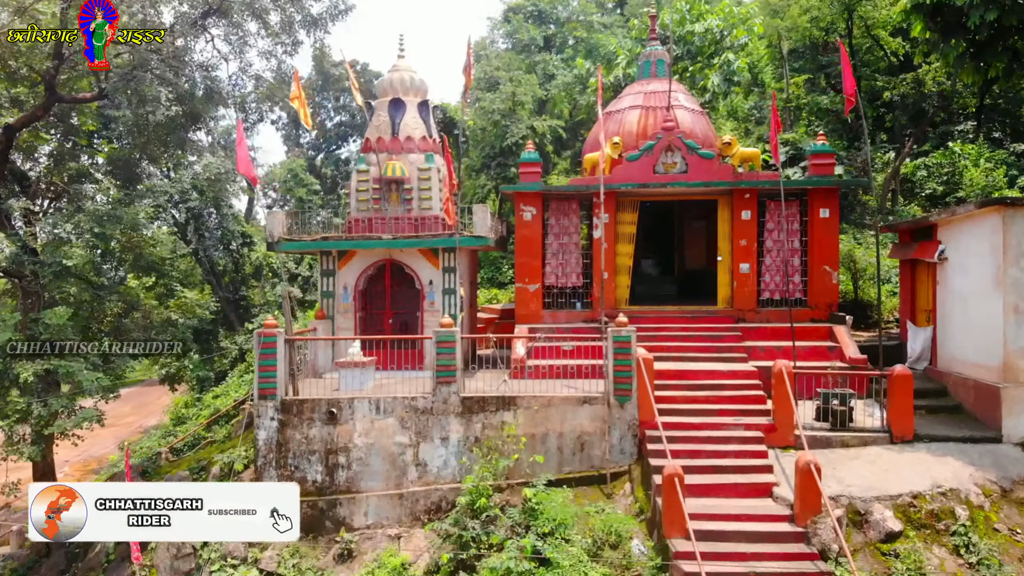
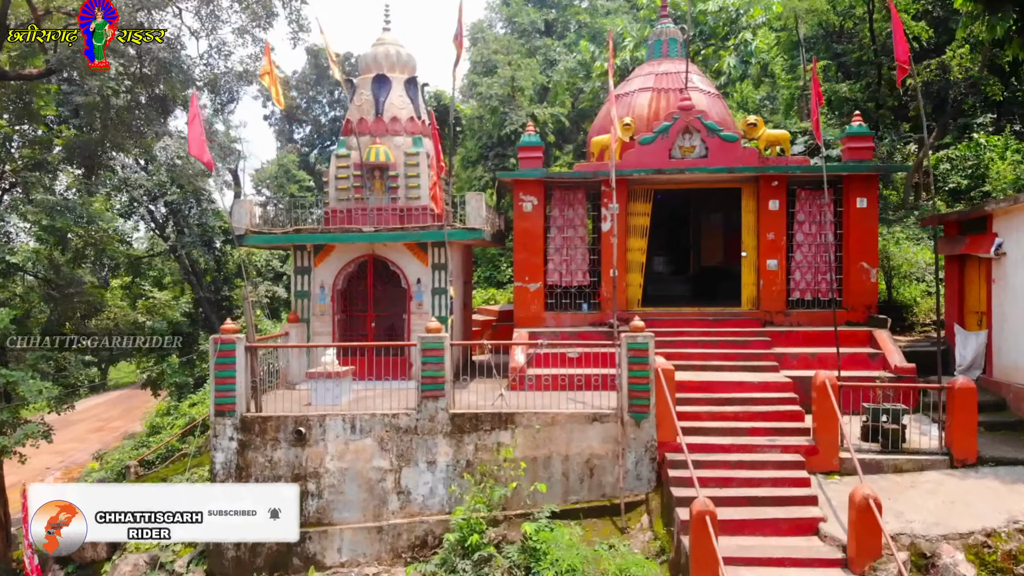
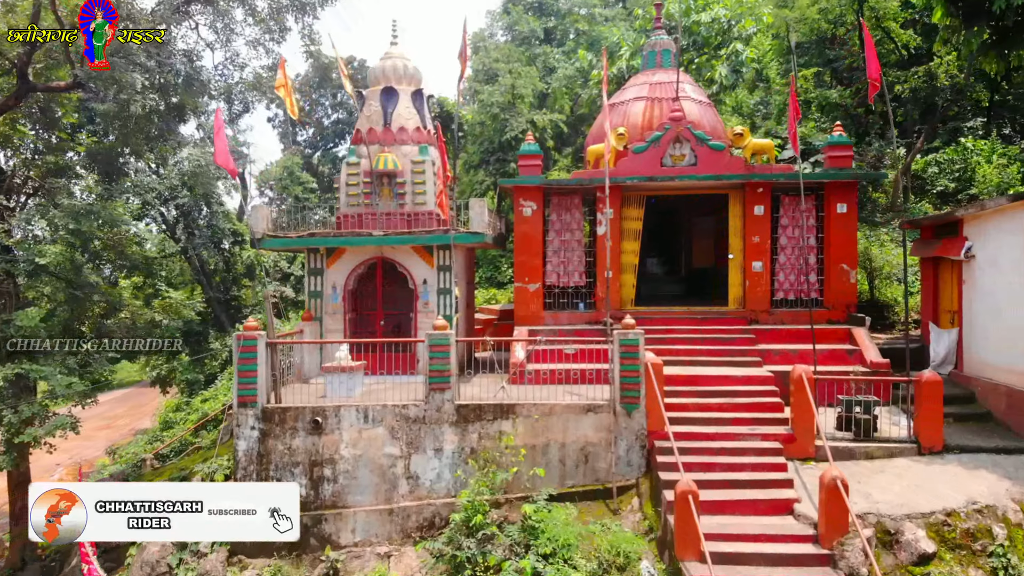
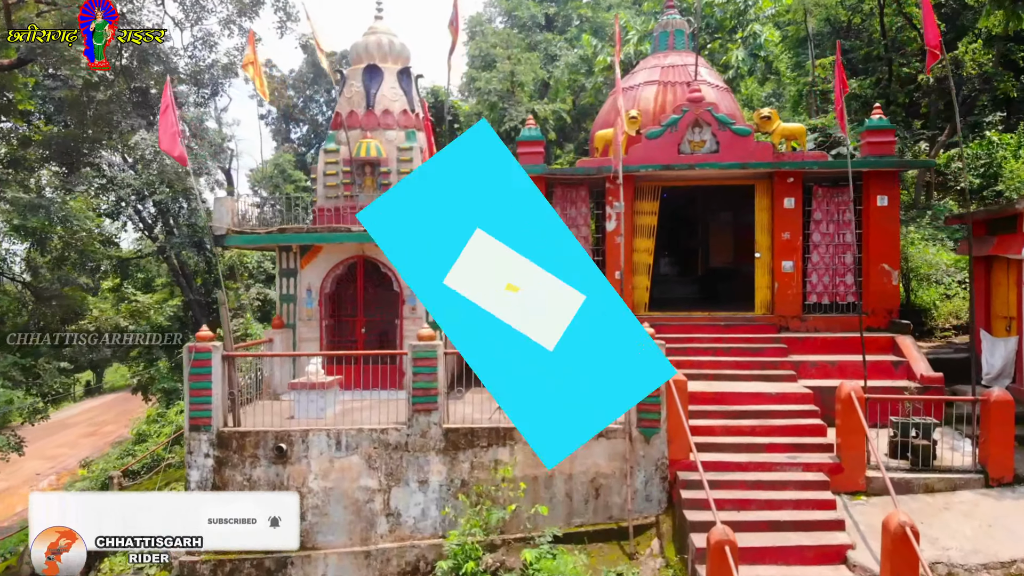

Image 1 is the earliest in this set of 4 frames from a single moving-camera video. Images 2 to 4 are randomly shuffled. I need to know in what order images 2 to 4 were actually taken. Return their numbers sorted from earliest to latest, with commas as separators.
3, 2, 4
